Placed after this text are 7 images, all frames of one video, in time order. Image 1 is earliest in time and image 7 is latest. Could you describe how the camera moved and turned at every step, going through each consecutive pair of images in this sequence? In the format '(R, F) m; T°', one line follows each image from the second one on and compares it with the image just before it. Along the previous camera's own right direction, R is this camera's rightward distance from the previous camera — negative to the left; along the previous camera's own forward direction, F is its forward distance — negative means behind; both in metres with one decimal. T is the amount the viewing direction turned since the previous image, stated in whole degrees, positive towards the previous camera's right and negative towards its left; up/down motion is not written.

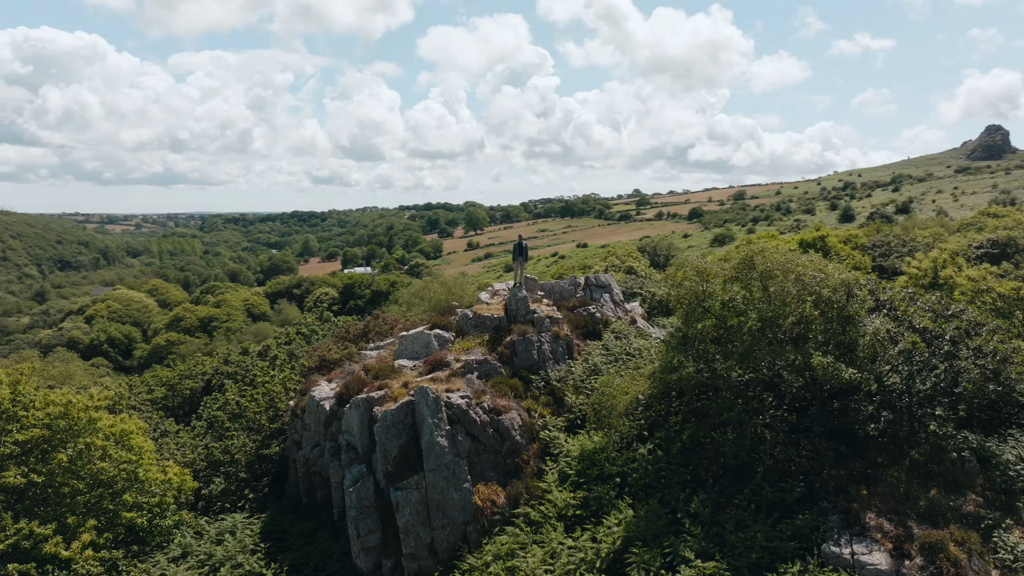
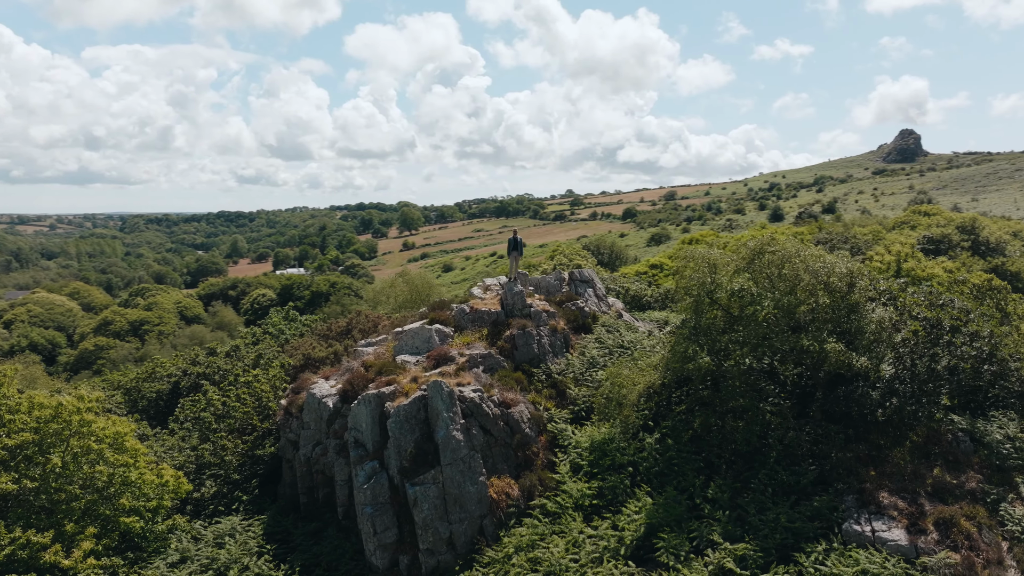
(-2.0, 0.0) m; +5°
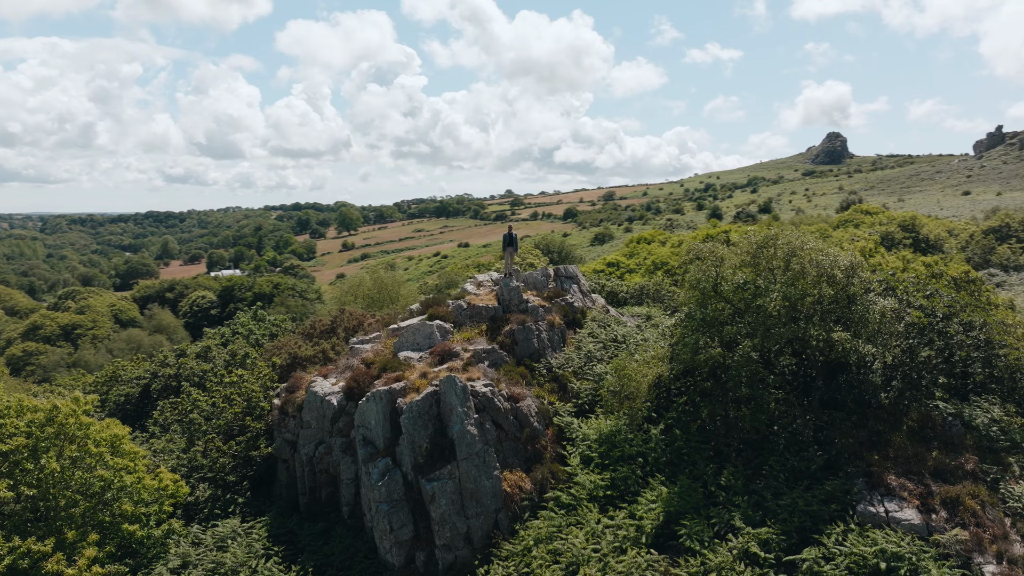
(-1.8, 0.0) m; +5°
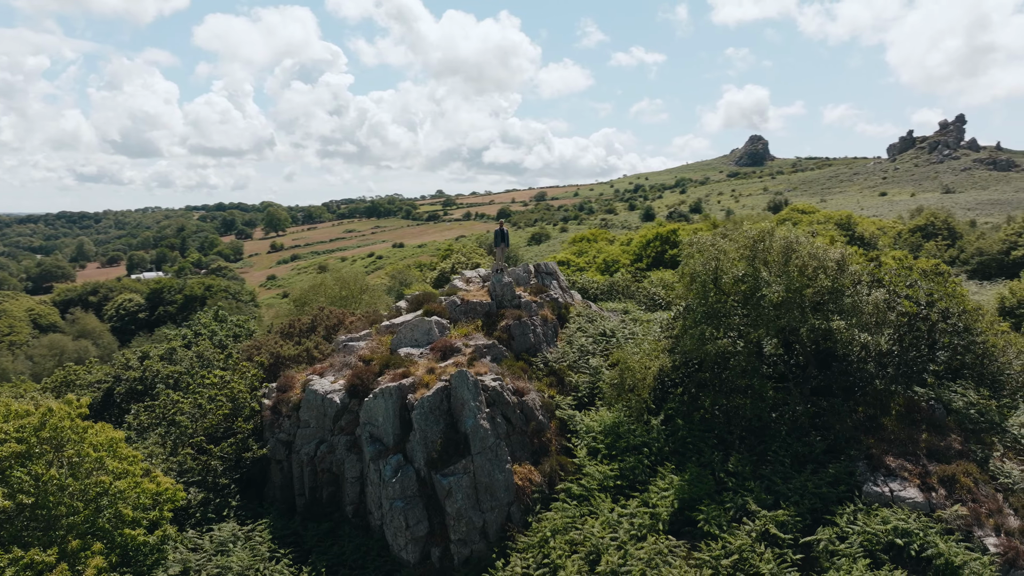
(-2.0, 0.0) m; +5°
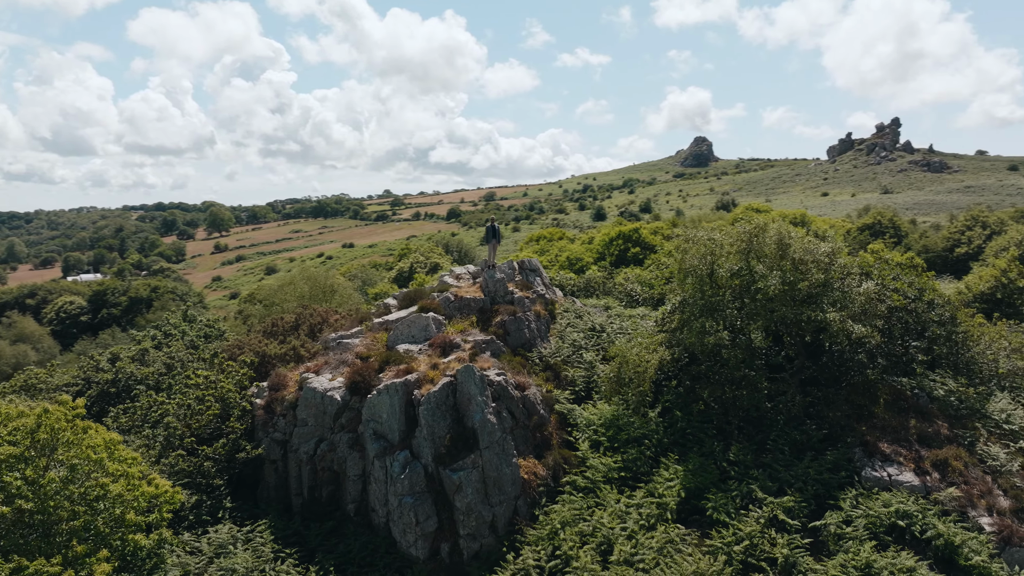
(-1.4, 0.0) m; +4°
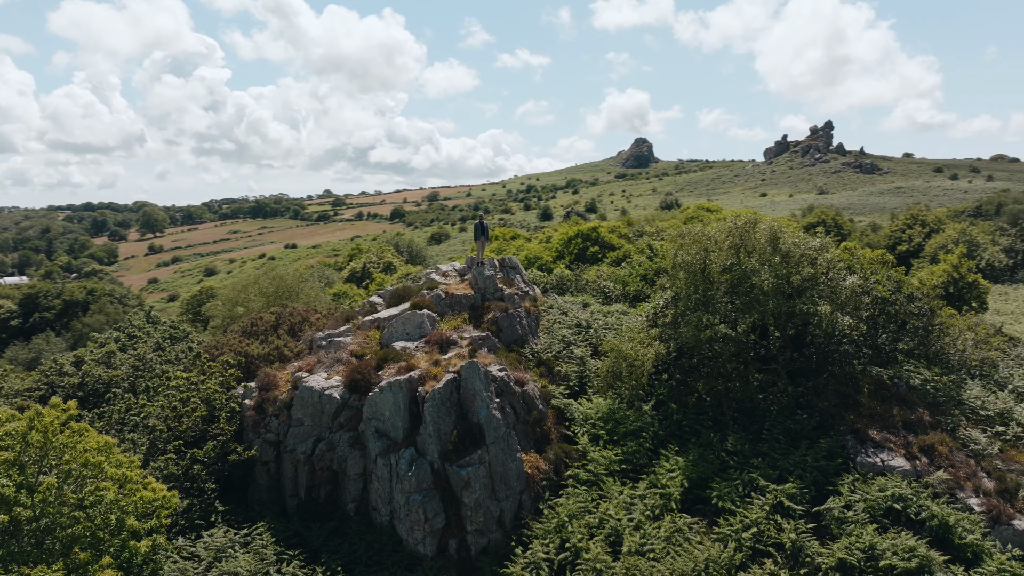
(-1.5, 0.0) m; +4°
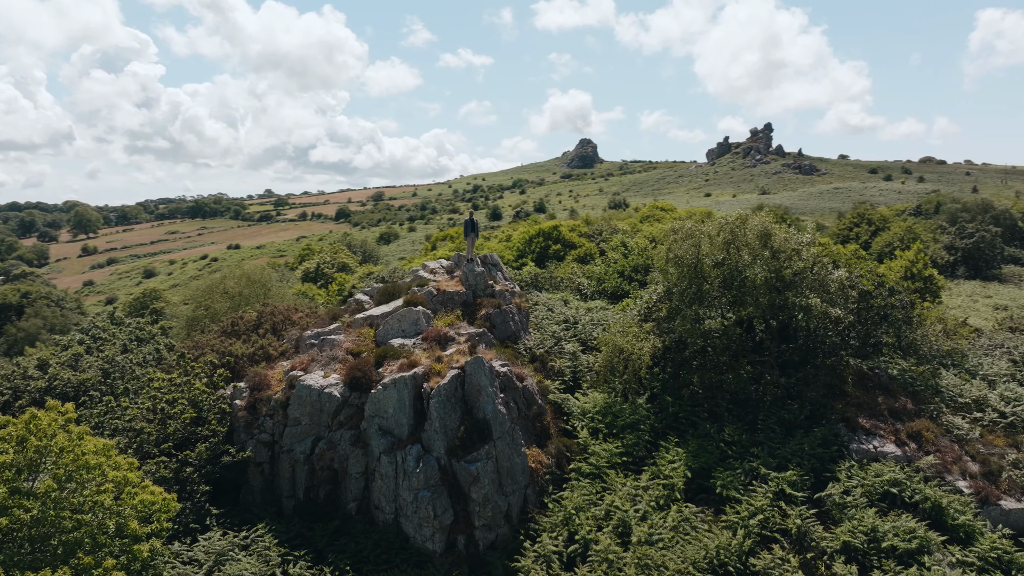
(-1.5, 0.0) m; +4°
